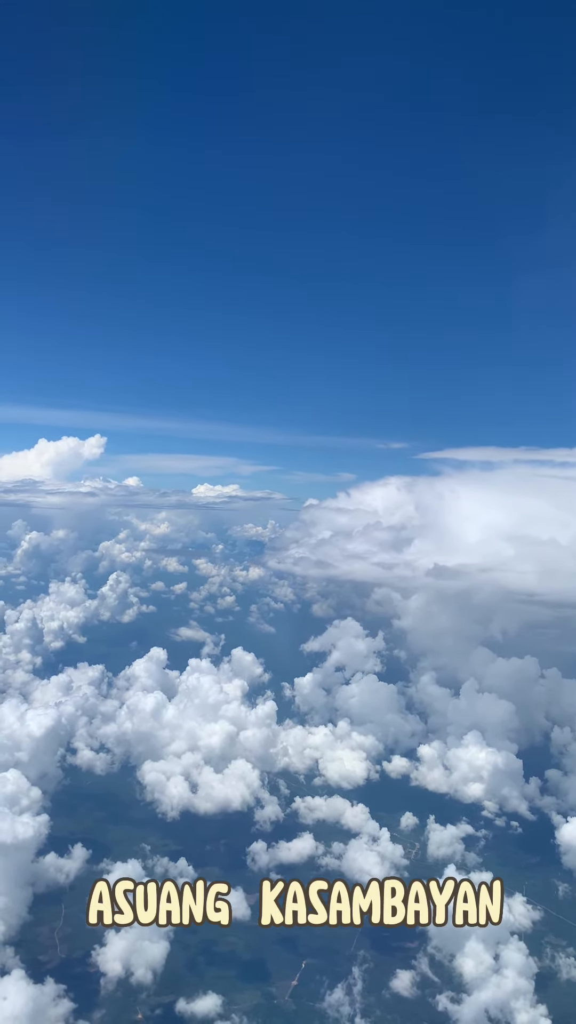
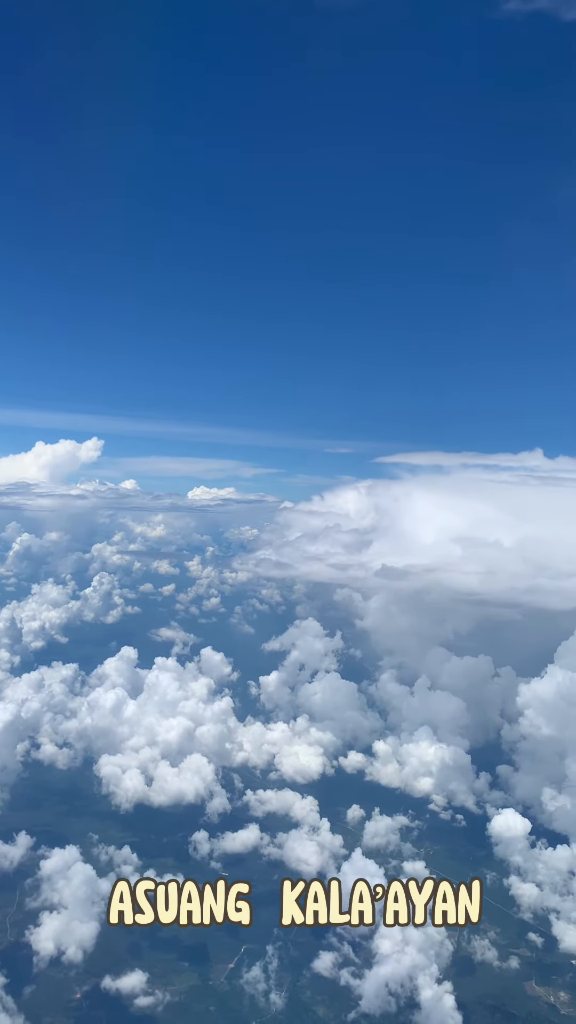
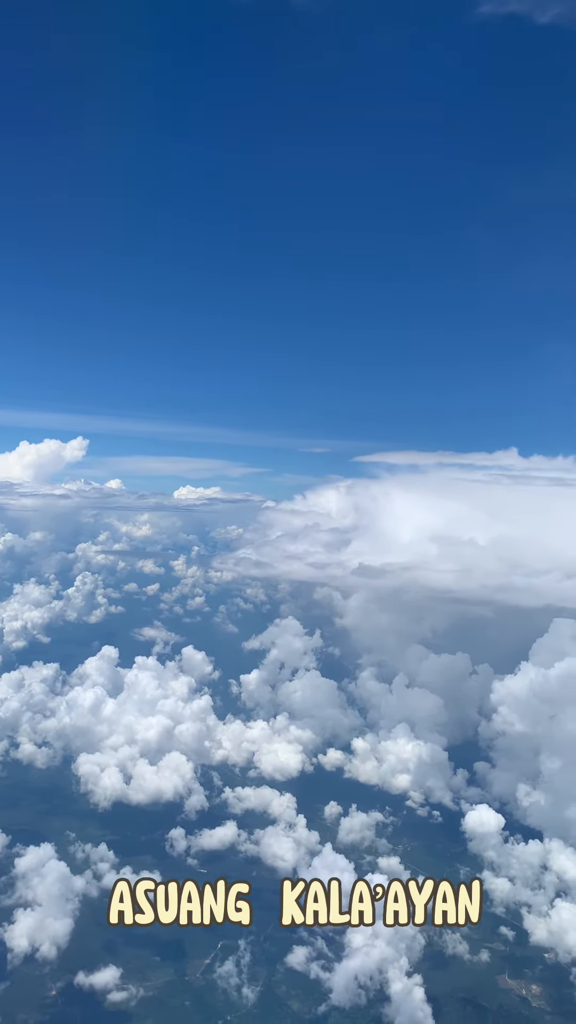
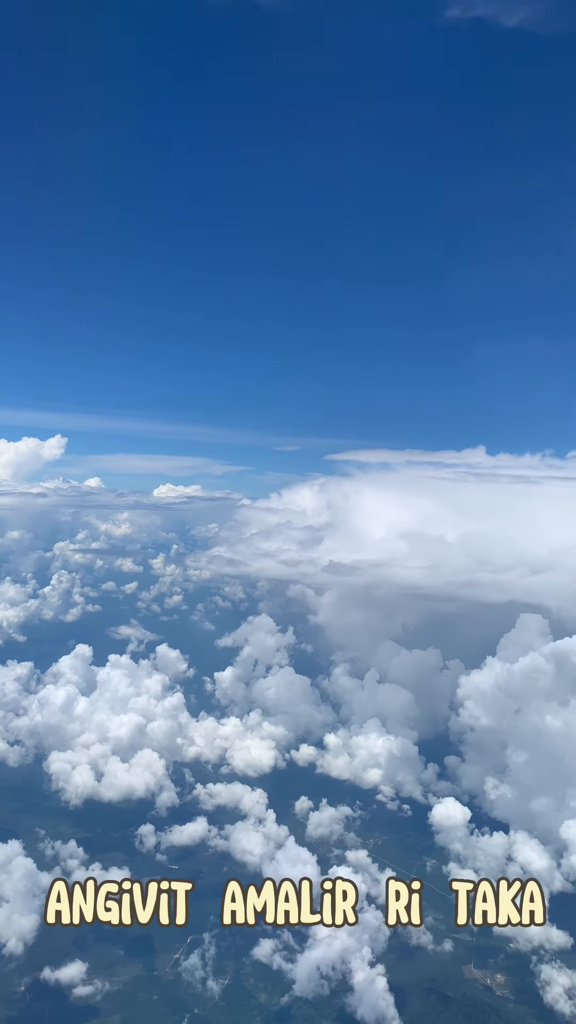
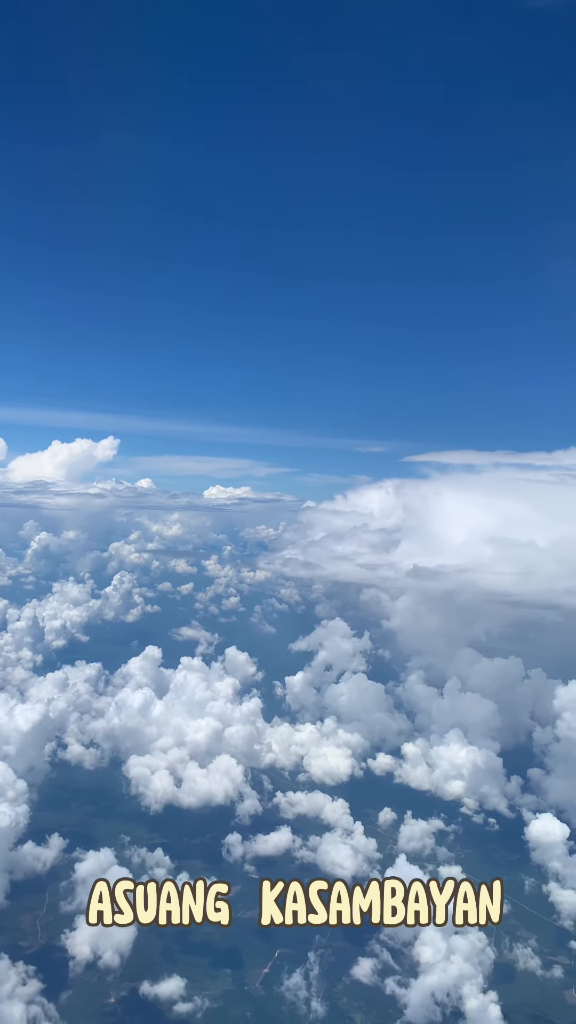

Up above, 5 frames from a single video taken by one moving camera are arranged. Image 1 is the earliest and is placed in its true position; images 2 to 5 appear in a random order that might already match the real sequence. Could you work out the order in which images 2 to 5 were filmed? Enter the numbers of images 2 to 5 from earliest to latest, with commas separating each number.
5, 2, 3, 4
